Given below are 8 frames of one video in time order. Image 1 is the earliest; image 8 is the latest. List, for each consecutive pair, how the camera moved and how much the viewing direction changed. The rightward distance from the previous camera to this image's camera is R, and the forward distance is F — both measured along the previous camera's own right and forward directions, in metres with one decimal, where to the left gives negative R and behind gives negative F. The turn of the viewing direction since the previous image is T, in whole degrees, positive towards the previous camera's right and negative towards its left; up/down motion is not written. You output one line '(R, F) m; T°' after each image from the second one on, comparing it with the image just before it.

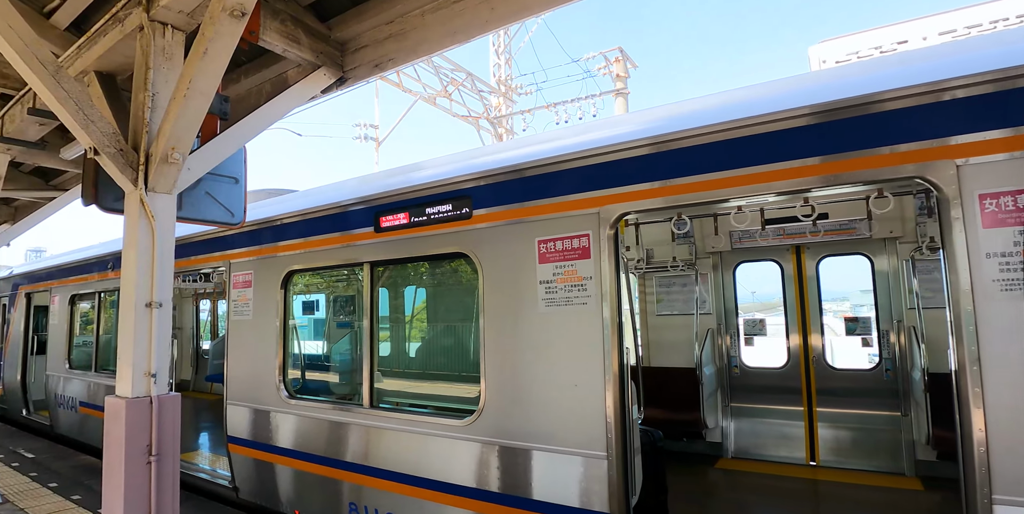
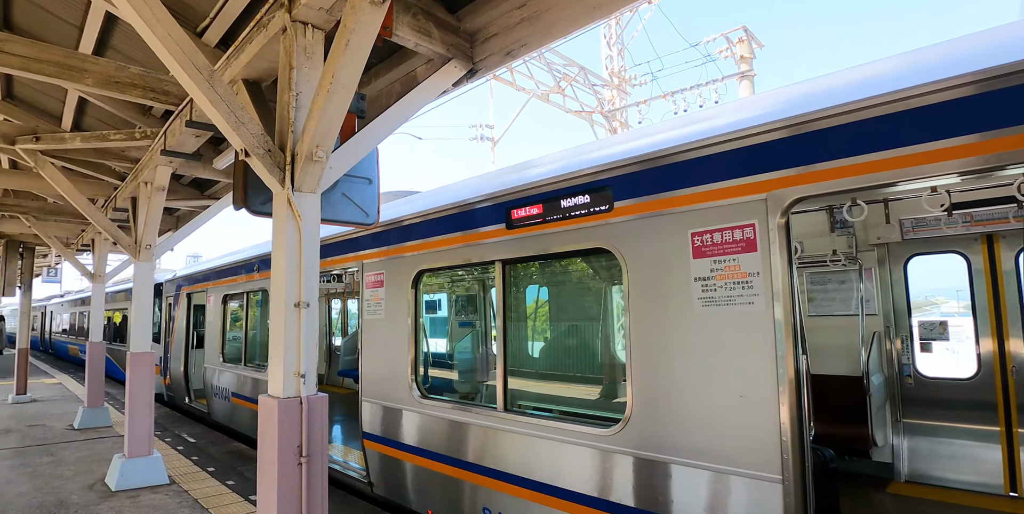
(-0.3, +0.3) m; -11°
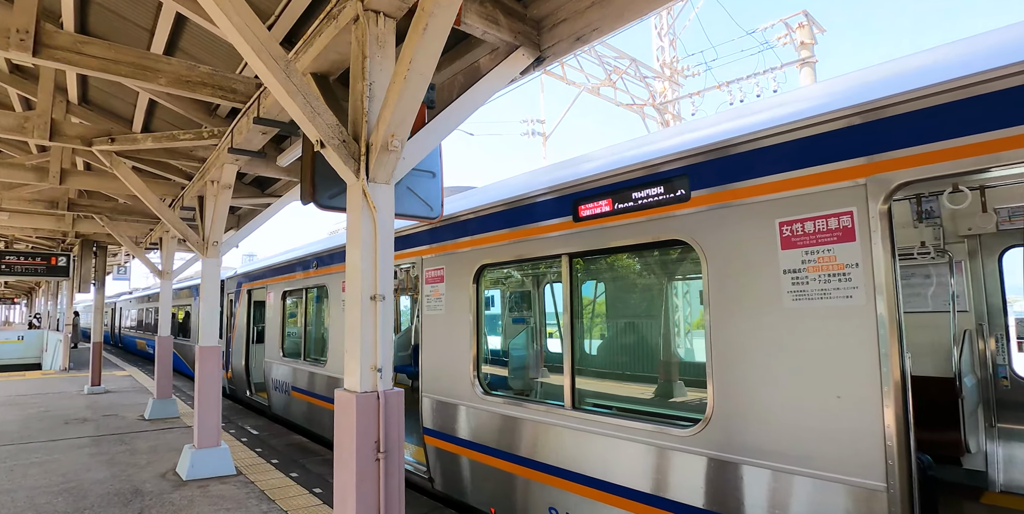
(-0.2, +0.1) m; -4°
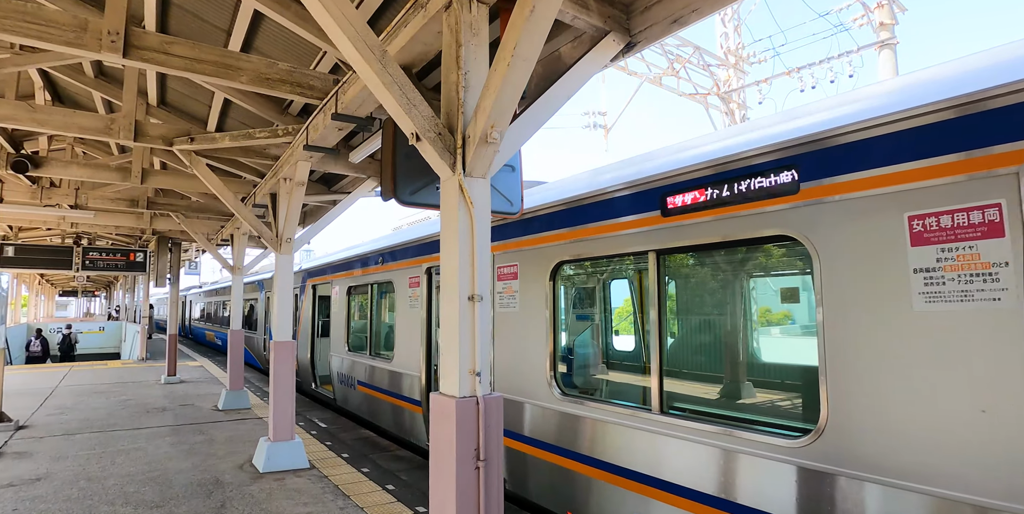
(-0.3, +0.1) m; -5°
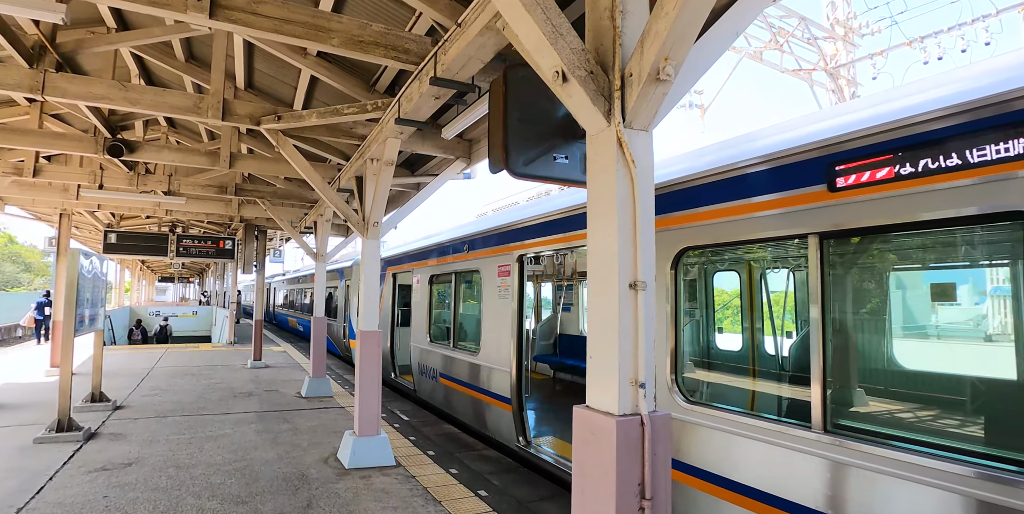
(-0.4, +0.5) m; -7°
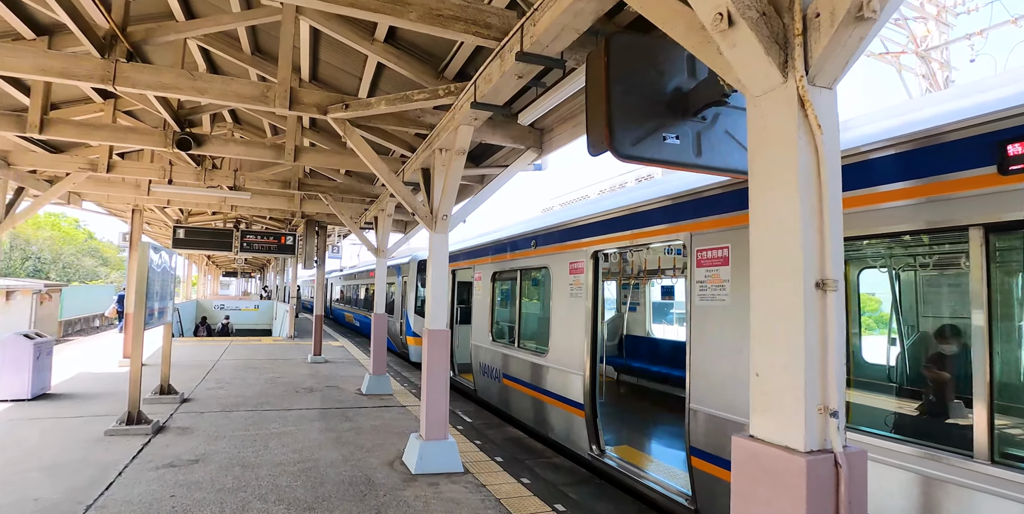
(-0.3, +0.3) m; -5°
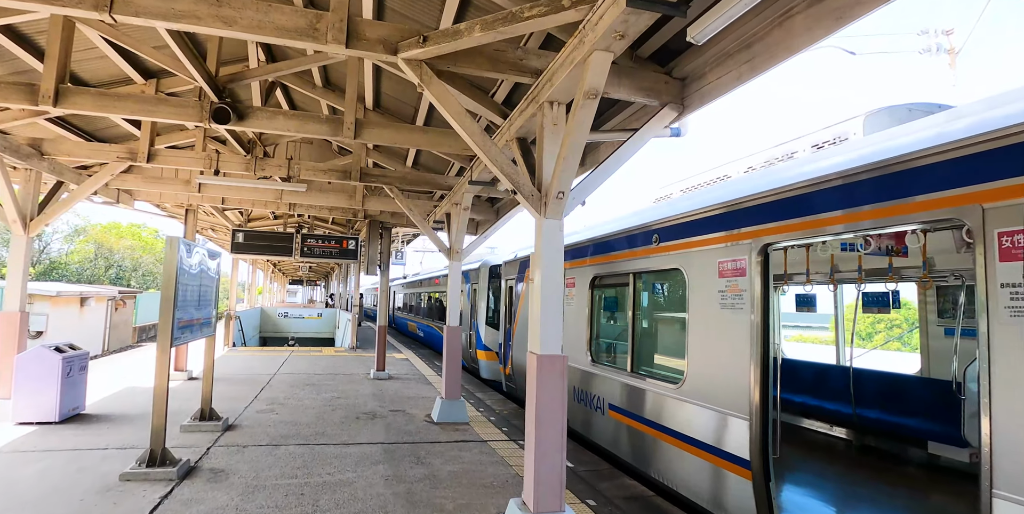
(-0.5, +1.3) m; -6°
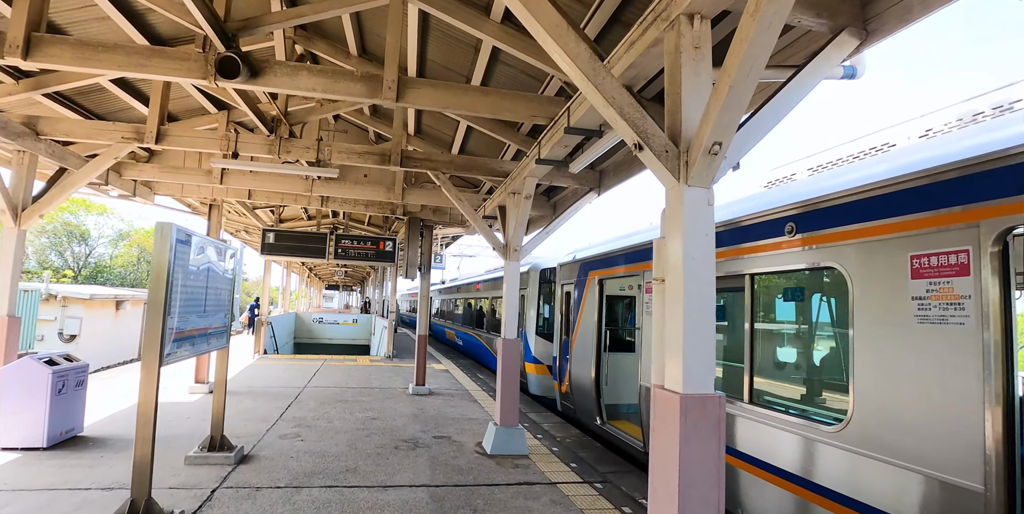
(-0.4, +1.0) m; -4°
